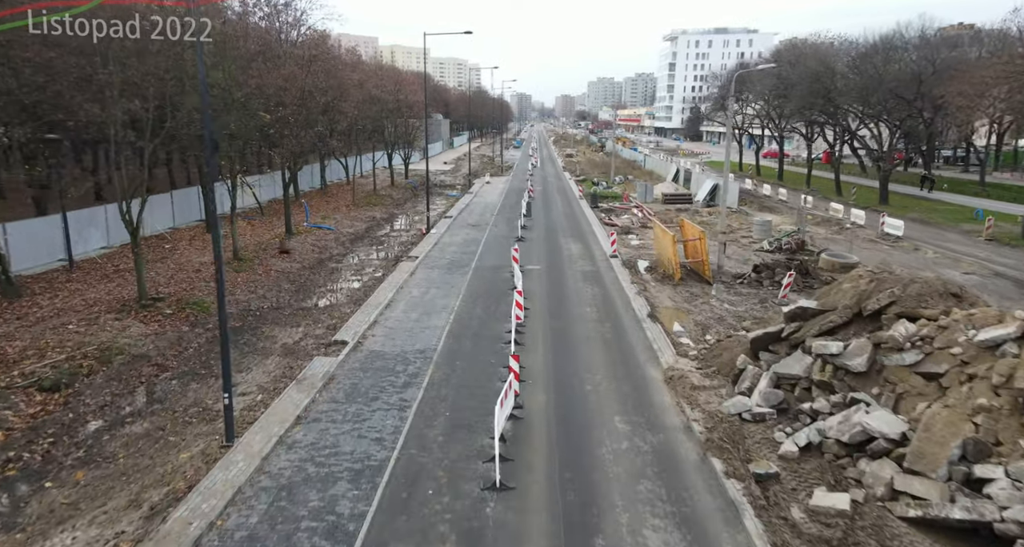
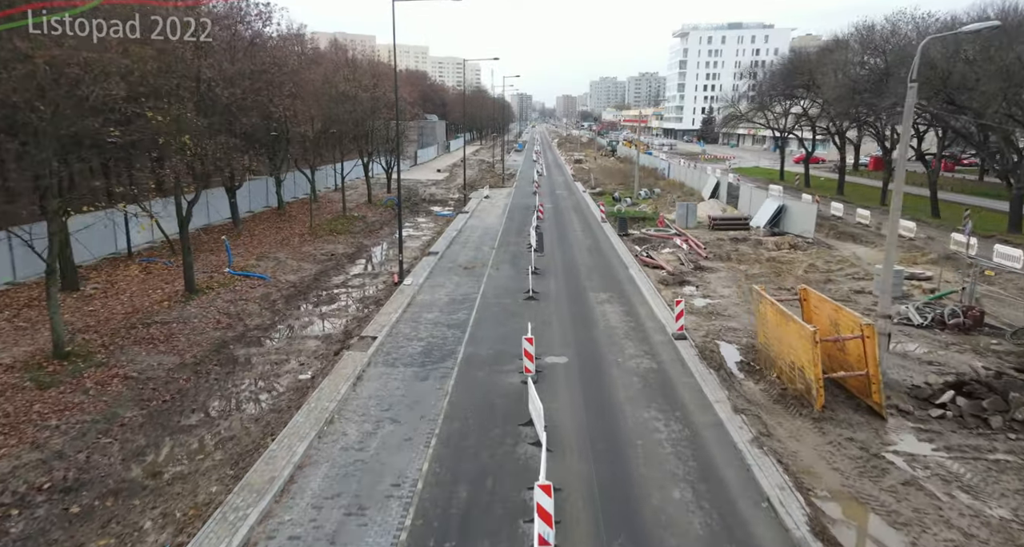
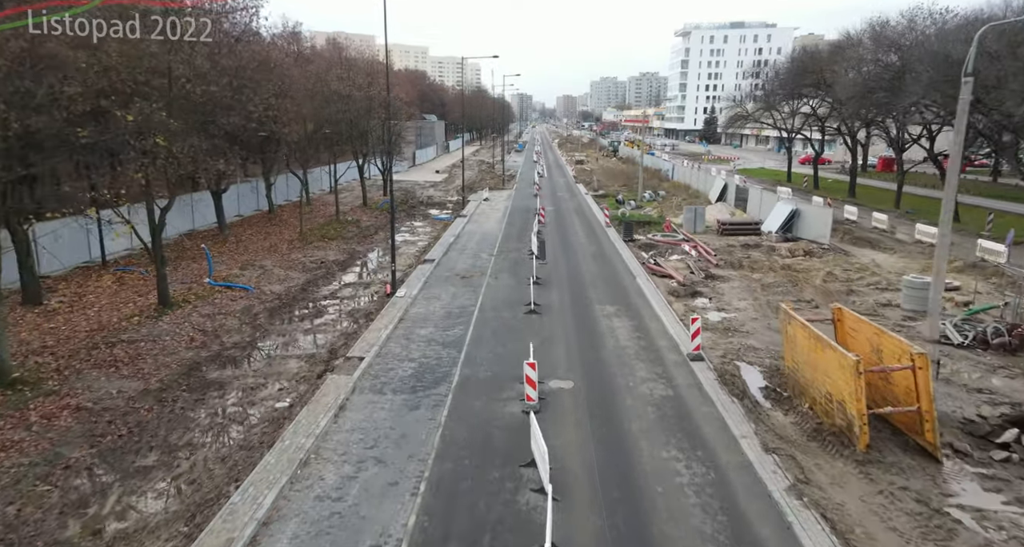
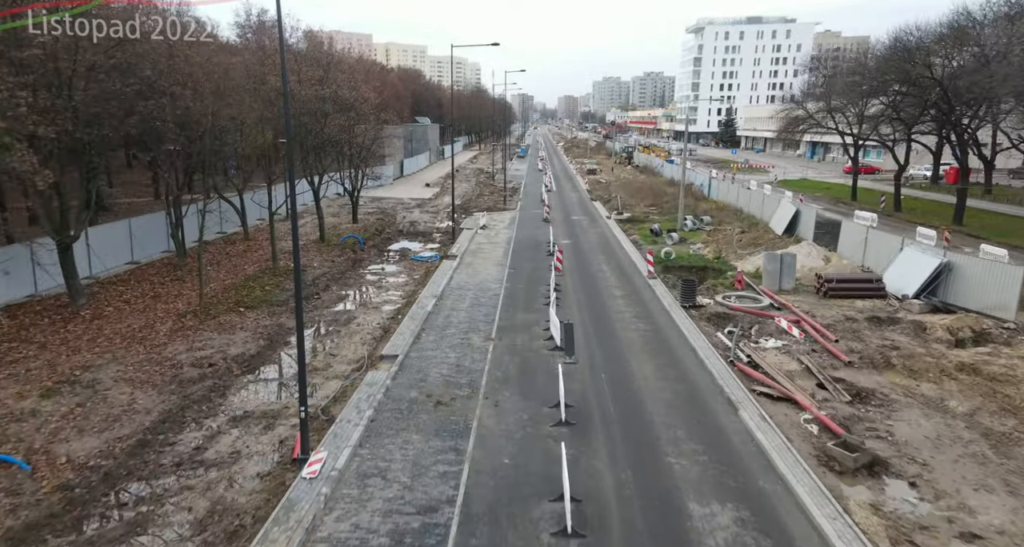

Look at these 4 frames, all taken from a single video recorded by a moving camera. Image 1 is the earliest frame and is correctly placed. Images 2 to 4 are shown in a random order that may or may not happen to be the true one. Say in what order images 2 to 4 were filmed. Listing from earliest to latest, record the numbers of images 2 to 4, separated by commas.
2, 3, 4
